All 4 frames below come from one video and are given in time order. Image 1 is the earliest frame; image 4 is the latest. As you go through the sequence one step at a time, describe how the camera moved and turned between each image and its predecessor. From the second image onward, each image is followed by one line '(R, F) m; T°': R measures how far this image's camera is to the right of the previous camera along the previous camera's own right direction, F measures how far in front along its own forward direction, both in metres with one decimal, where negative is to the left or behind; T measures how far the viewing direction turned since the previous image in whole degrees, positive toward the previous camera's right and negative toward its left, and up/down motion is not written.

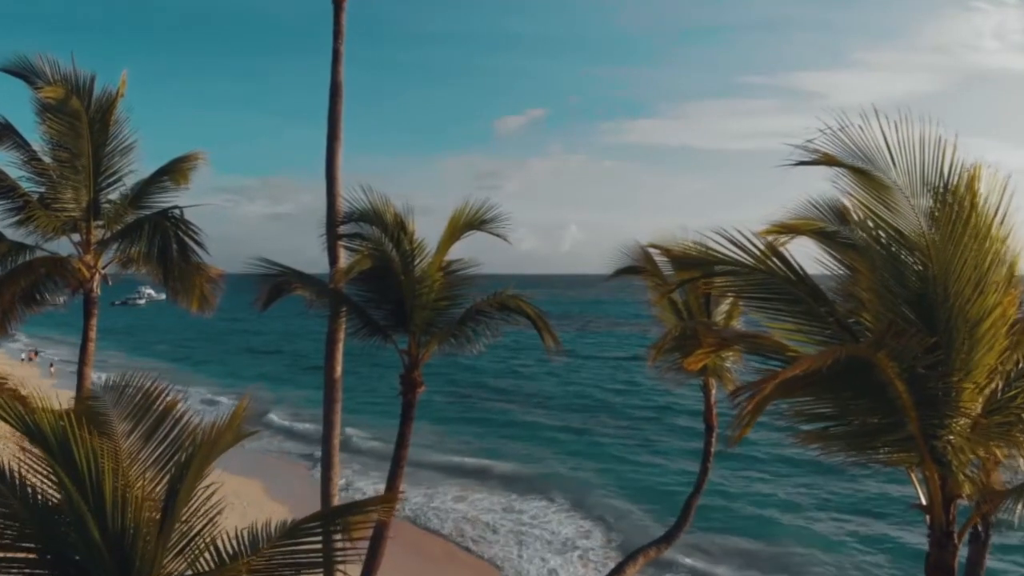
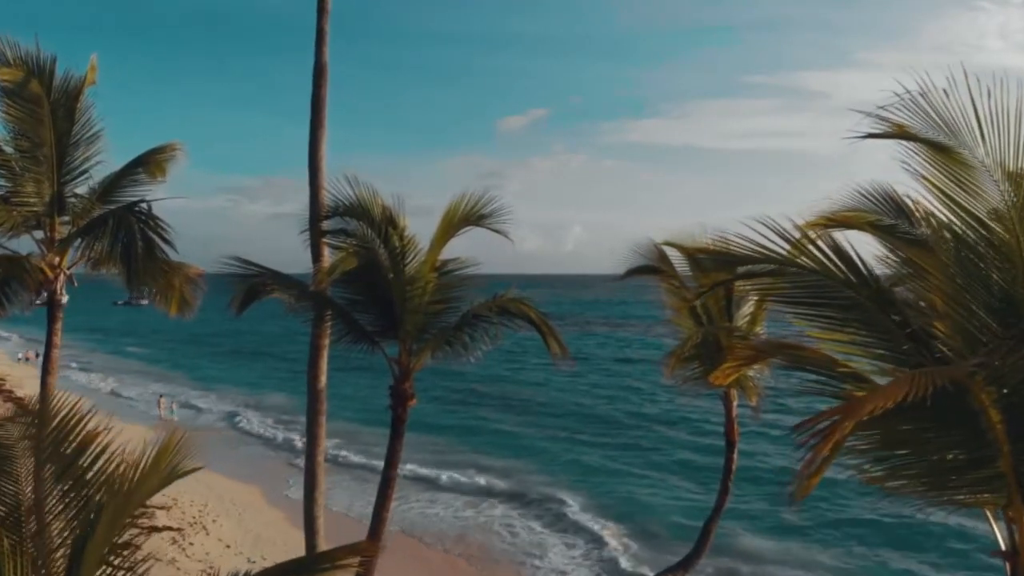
(0.0, +0.8) m; 0°
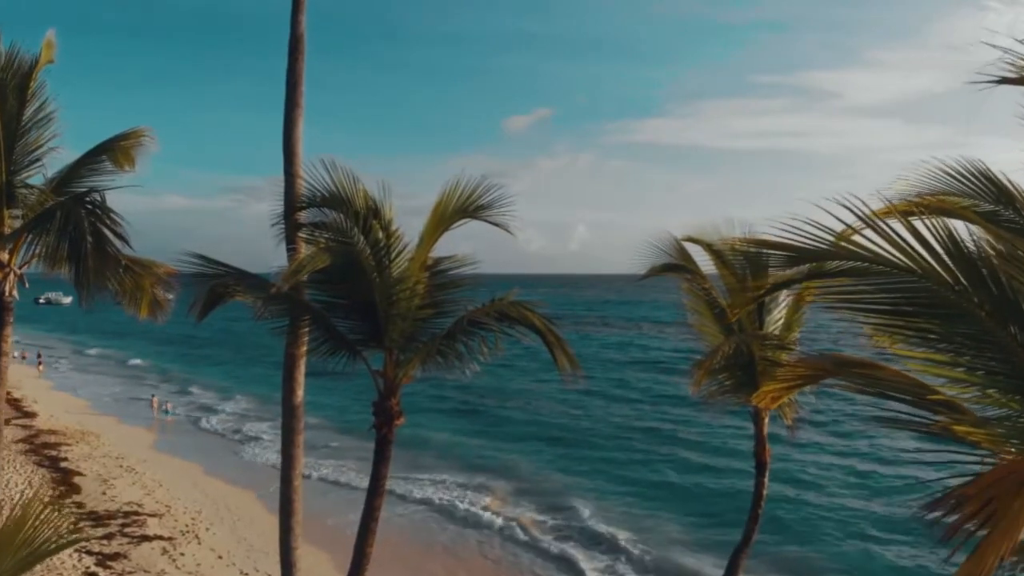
(0.0, +0.9) m; 0°
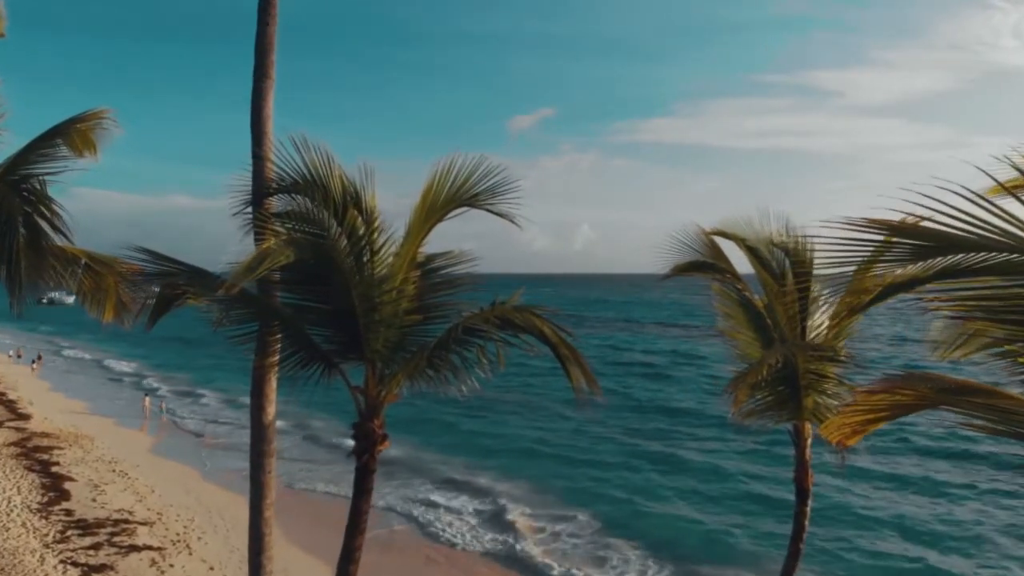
(0.0, +0.9) m; 0°
